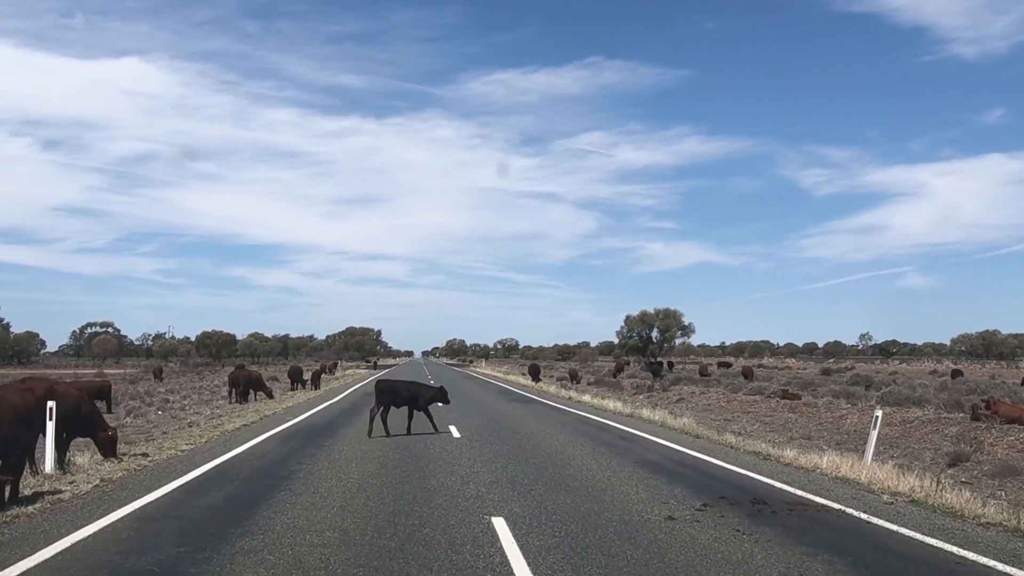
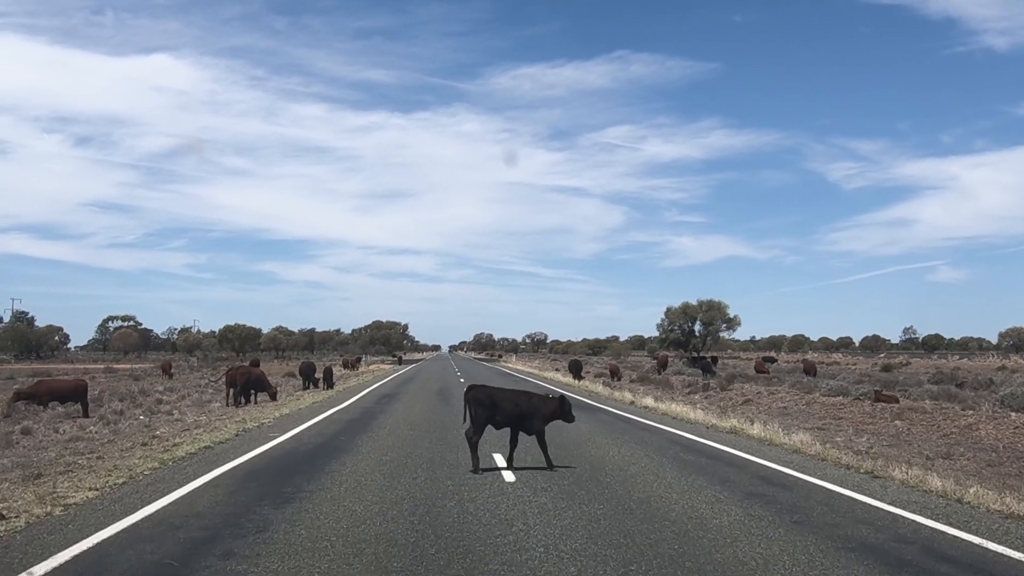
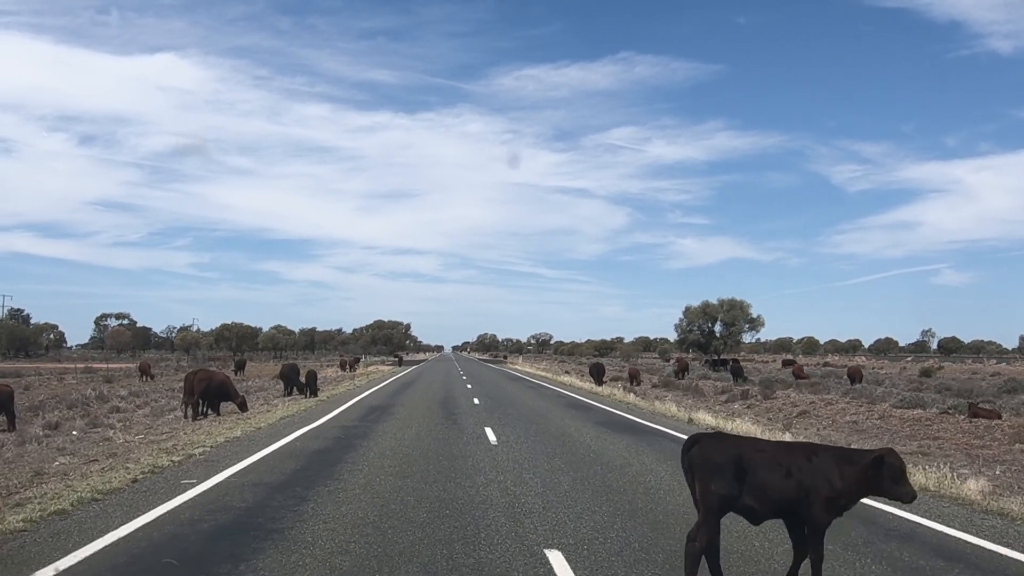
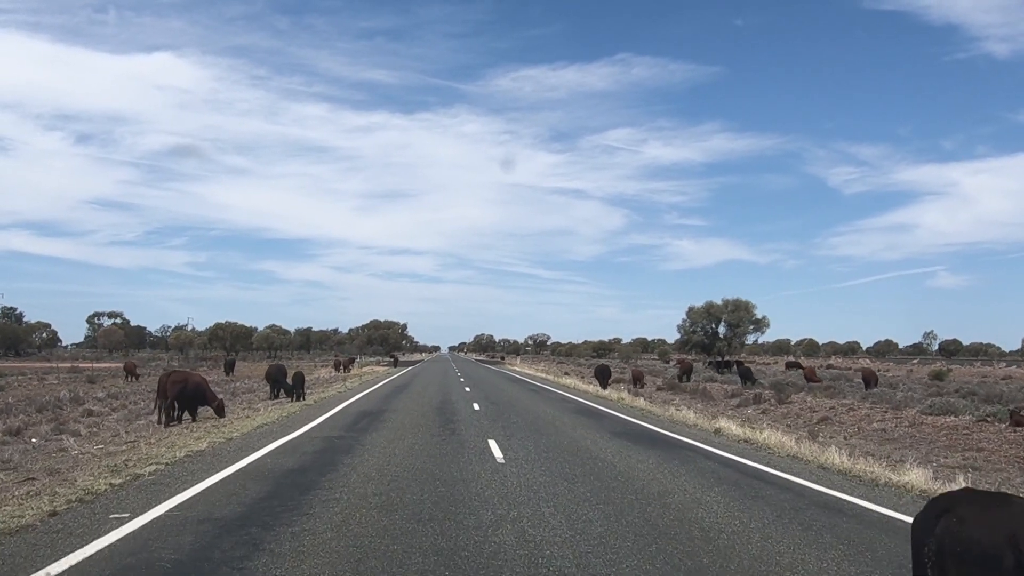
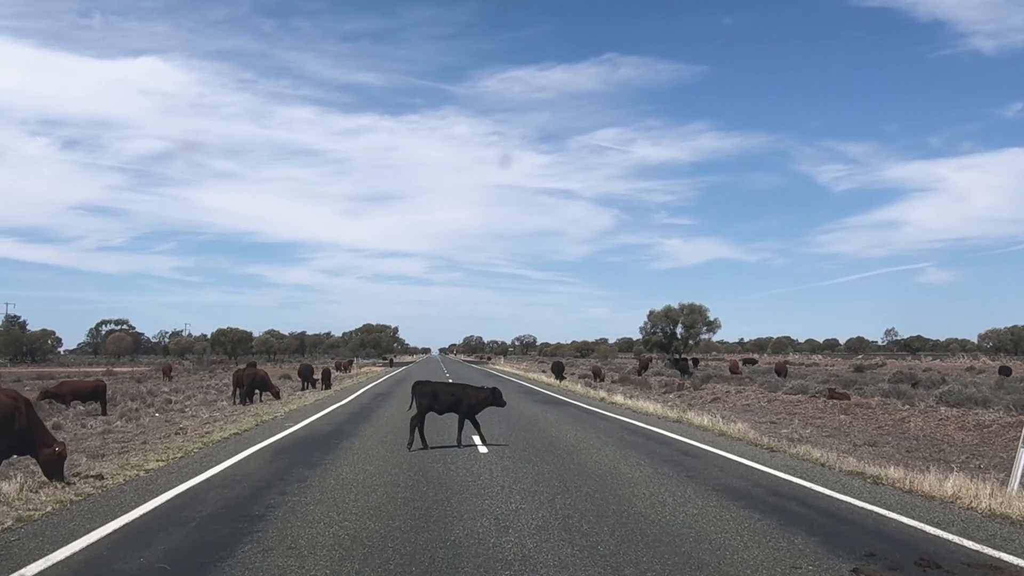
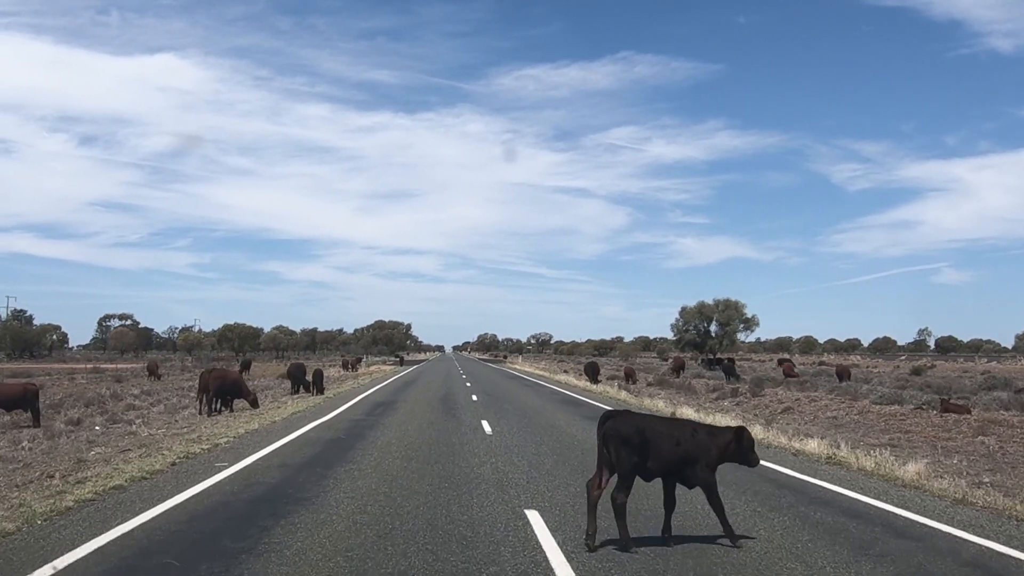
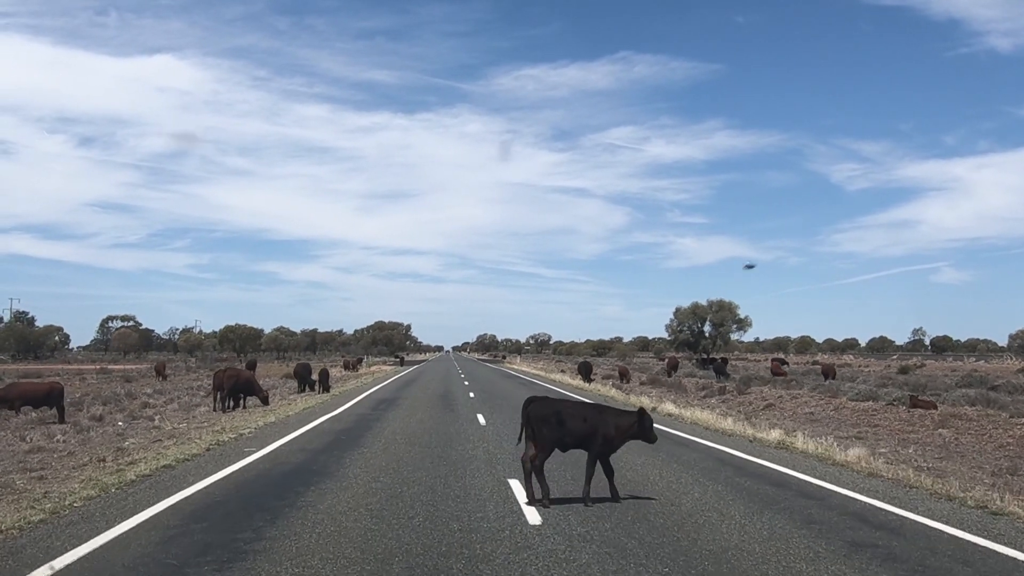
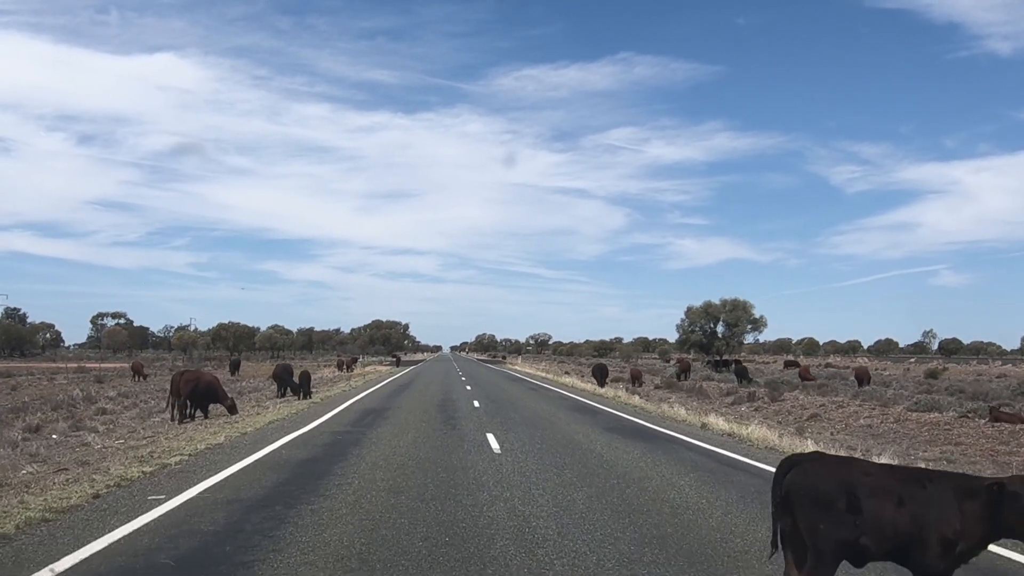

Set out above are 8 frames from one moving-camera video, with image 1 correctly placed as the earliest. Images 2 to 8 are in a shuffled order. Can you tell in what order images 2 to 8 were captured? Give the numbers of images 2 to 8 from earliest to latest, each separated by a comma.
5, 2, 7, 6, 3, 8, 4
